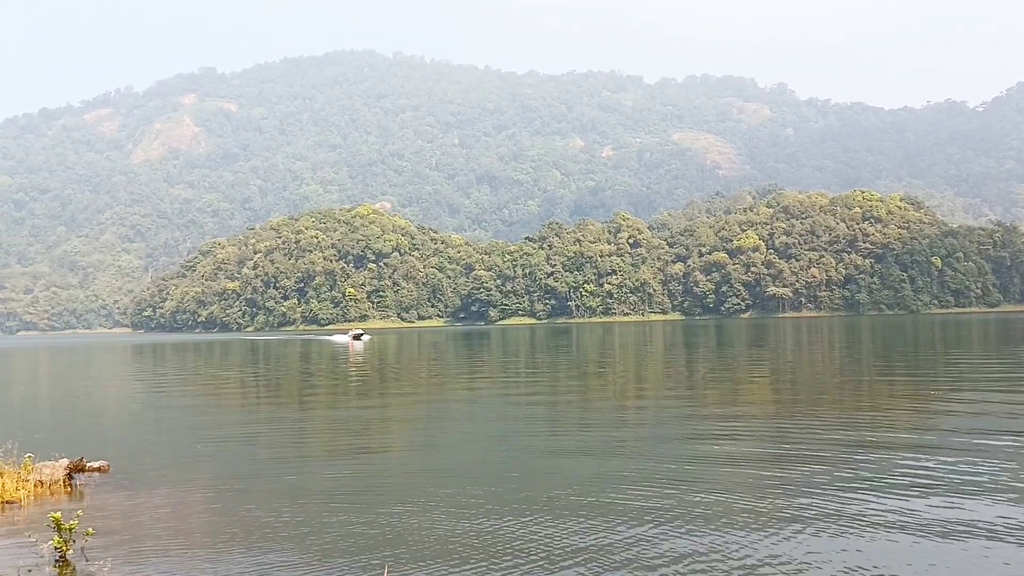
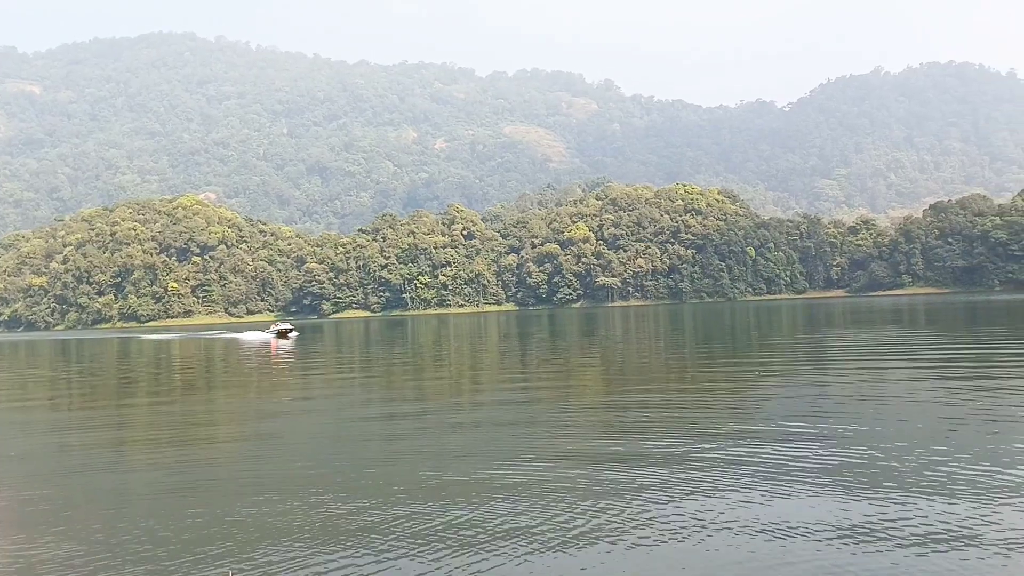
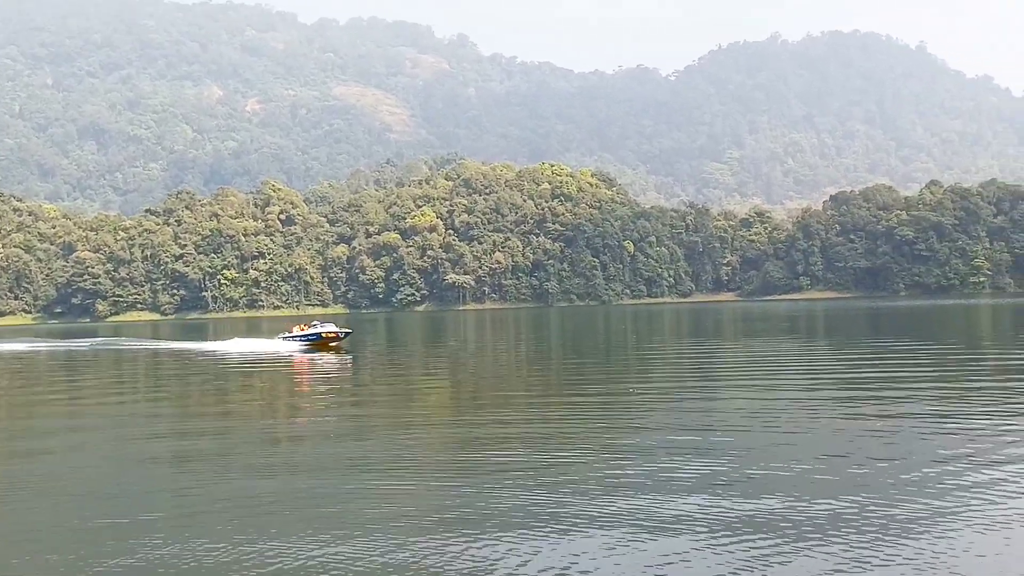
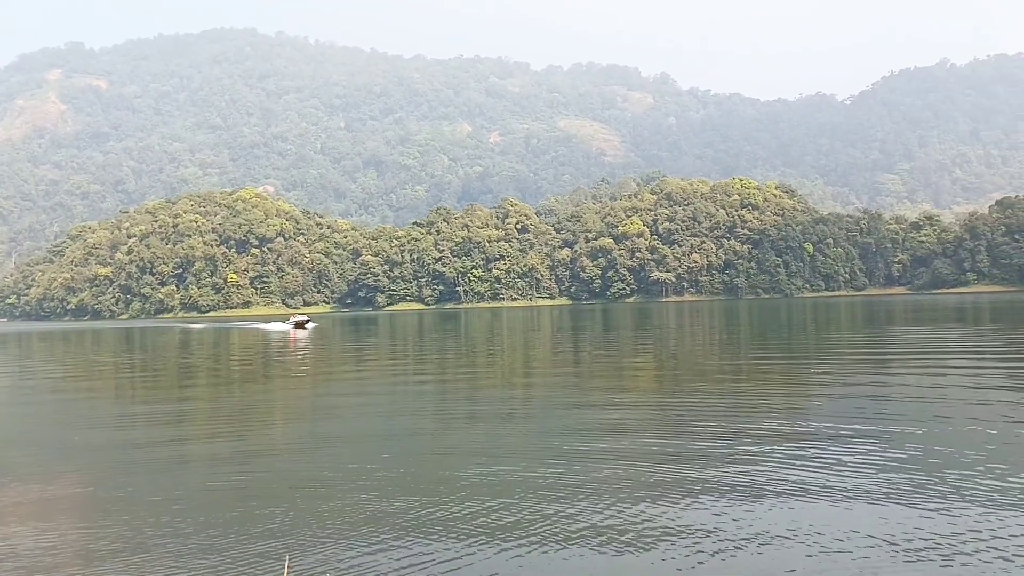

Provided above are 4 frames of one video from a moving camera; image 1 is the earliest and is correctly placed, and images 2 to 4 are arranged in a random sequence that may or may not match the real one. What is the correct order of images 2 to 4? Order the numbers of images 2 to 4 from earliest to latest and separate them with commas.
4, 2, 3
